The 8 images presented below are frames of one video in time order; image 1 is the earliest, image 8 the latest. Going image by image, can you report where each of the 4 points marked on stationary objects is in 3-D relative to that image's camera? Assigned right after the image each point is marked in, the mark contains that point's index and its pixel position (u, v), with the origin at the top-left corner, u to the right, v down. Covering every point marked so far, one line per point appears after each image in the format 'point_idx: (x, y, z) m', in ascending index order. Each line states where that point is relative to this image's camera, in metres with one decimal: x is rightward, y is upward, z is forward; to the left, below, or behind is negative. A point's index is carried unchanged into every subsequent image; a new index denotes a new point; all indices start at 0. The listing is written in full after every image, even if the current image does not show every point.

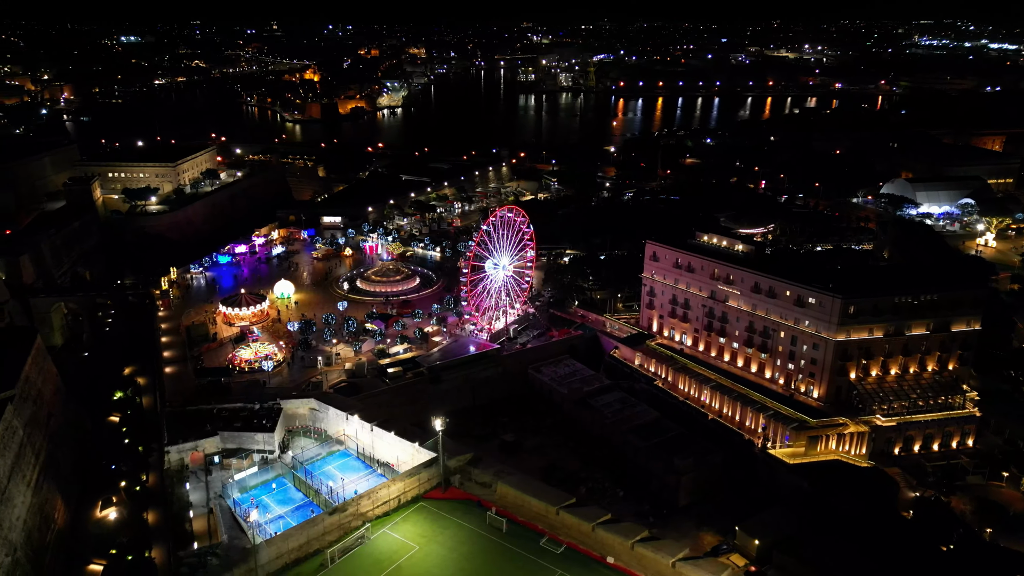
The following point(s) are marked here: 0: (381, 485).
0: (-3.2, -5.0, +18.6) m
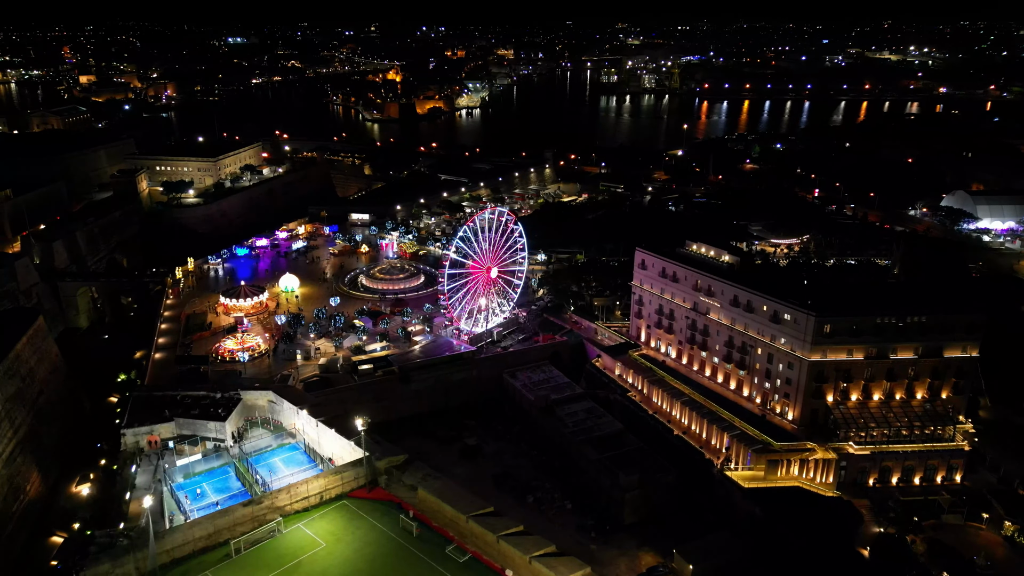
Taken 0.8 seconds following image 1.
0: (-5.3, -4.9, +18.7) m
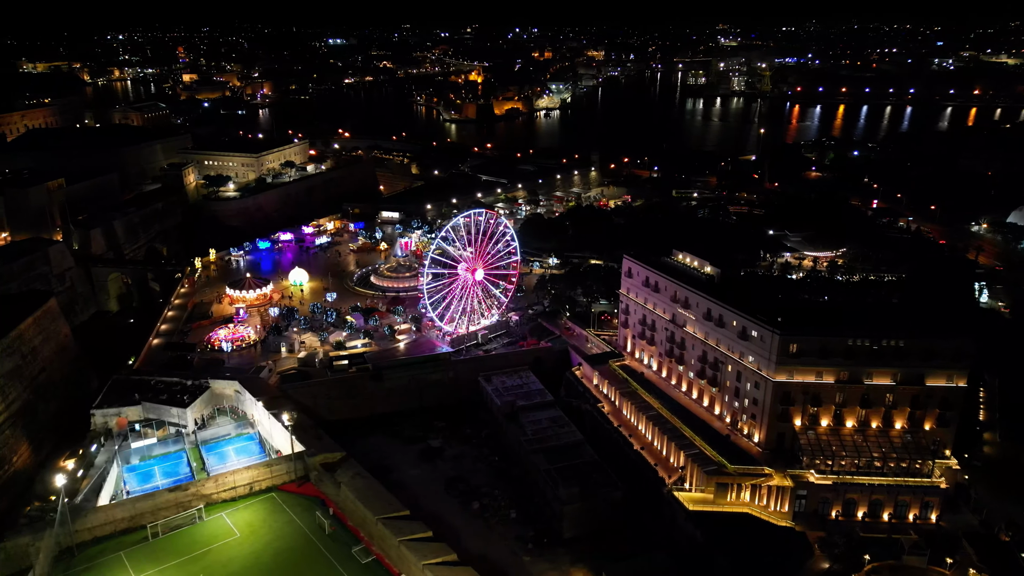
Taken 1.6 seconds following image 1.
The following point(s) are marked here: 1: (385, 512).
0: (-7.2, -4.8, +19.2) m
1: (-3.0, -5.5, +17.8) m
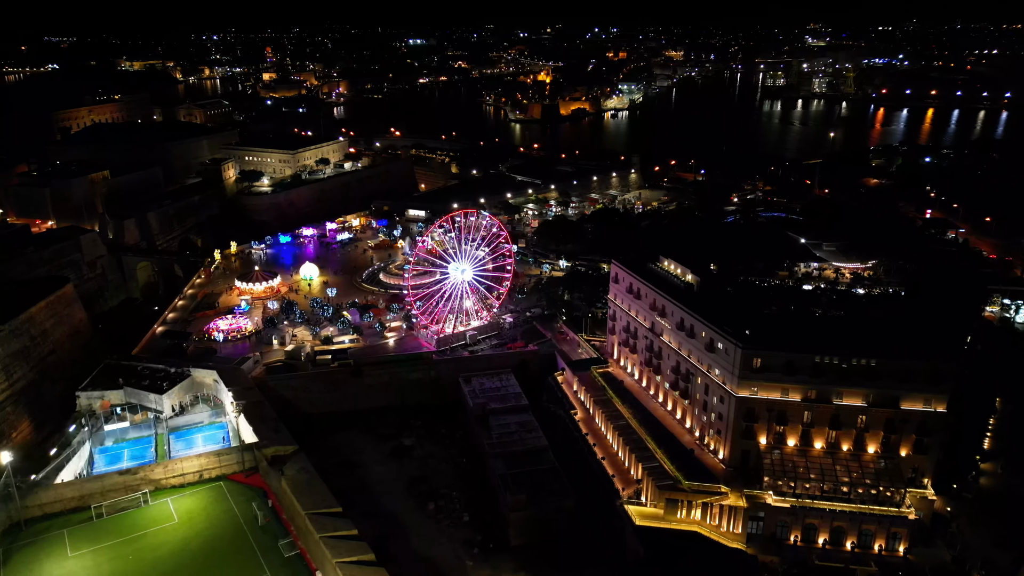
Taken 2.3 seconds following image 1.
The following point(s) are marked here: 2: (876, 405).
0: (-8.8, -4.6, +19.7) m
1: (-4.8, -5.4, +18.0) m
2: (+9.8, -3.1, +19.7) m
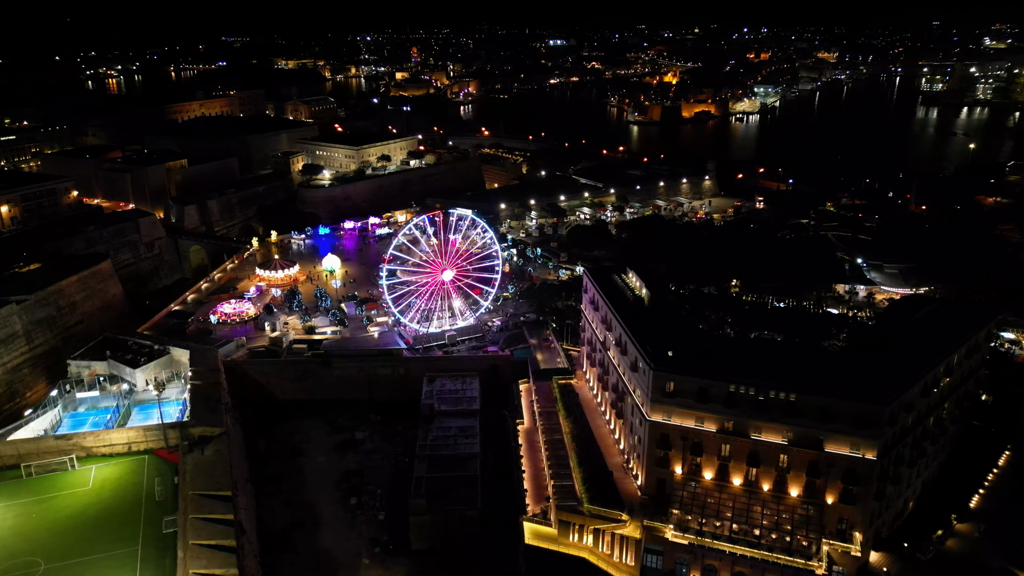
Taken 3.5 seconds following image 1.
0: (-11.4, -4.1, +21.1) m
1: (-7.8, -5.1, +18.7) m
2: (+7.0, -3.8, +17.9) m
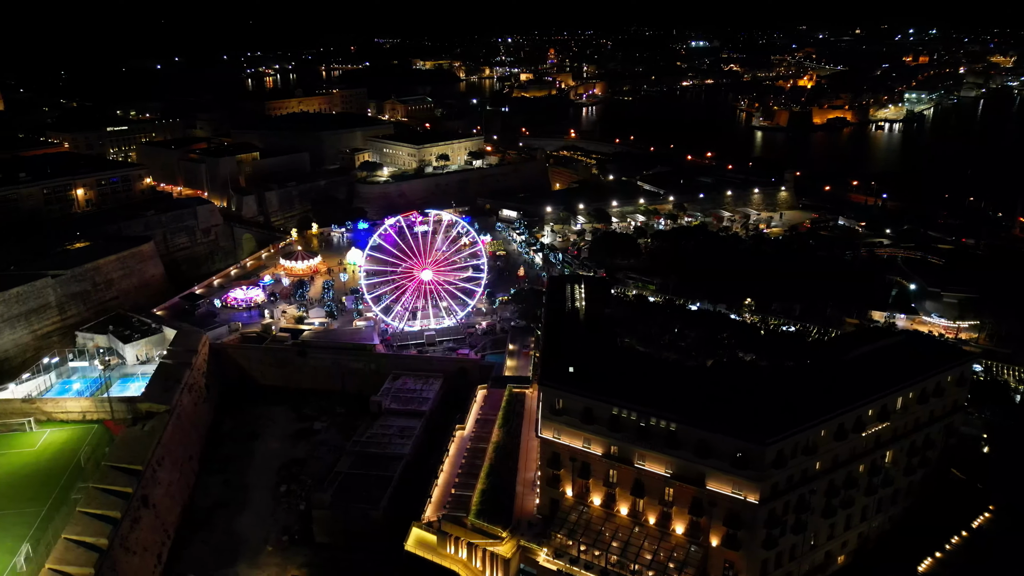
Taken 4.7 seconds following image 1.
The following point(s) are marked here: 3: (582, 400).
0: (-13.7, -3.4, +23.0) m
1: (-10.6, -4.7, +19.9) m
2: (+3.8, -4.3, +16.6) m
3: (+1.7, -2.6, +17.4) m
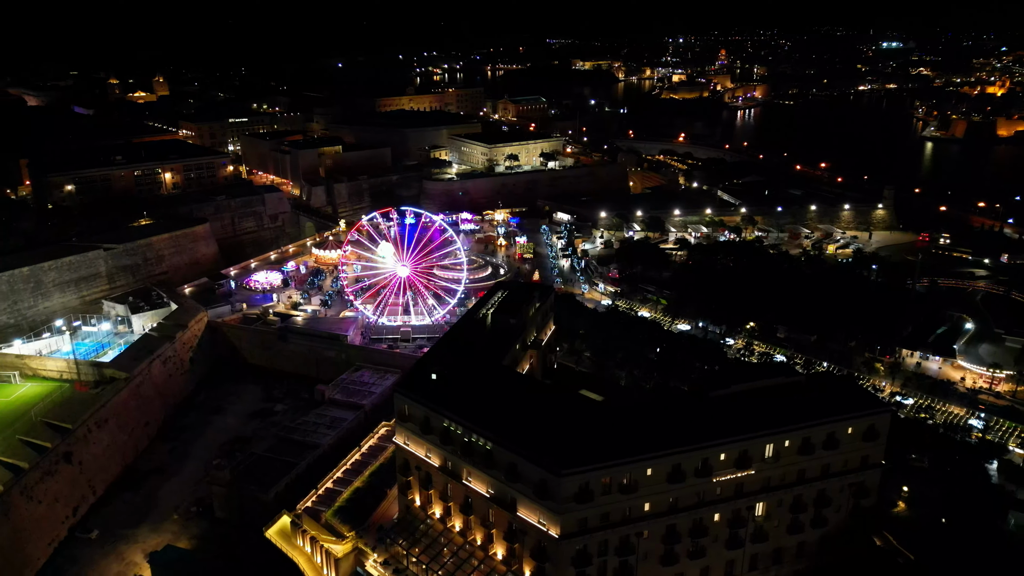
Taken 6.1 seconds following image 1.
0: (-15.9, -2.5, +25.7) m
1: (-13.7, -3.9, +22.1) m
2: (-0.3, -4.6, +15.8) m
3: (-2.1, -2.8, +17.0) m
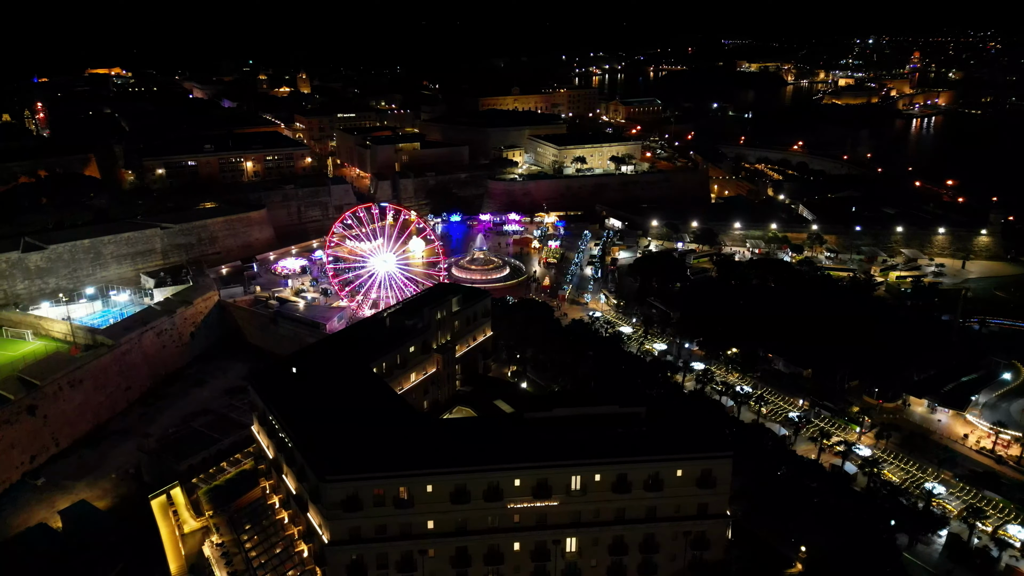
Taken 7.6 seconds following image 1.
0: (-17.6, -1.3, +28.8) m
1: (-16.3, -2.9, +24.9) m
2: (-4.6, -4.5, +15.9) m
3: (-5.9, -2.6, +17.4) m
